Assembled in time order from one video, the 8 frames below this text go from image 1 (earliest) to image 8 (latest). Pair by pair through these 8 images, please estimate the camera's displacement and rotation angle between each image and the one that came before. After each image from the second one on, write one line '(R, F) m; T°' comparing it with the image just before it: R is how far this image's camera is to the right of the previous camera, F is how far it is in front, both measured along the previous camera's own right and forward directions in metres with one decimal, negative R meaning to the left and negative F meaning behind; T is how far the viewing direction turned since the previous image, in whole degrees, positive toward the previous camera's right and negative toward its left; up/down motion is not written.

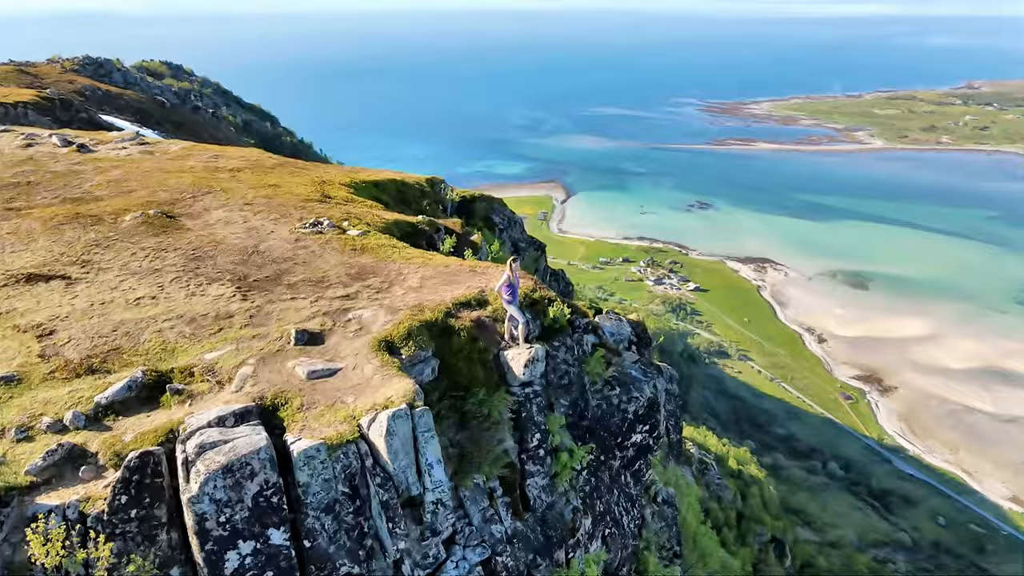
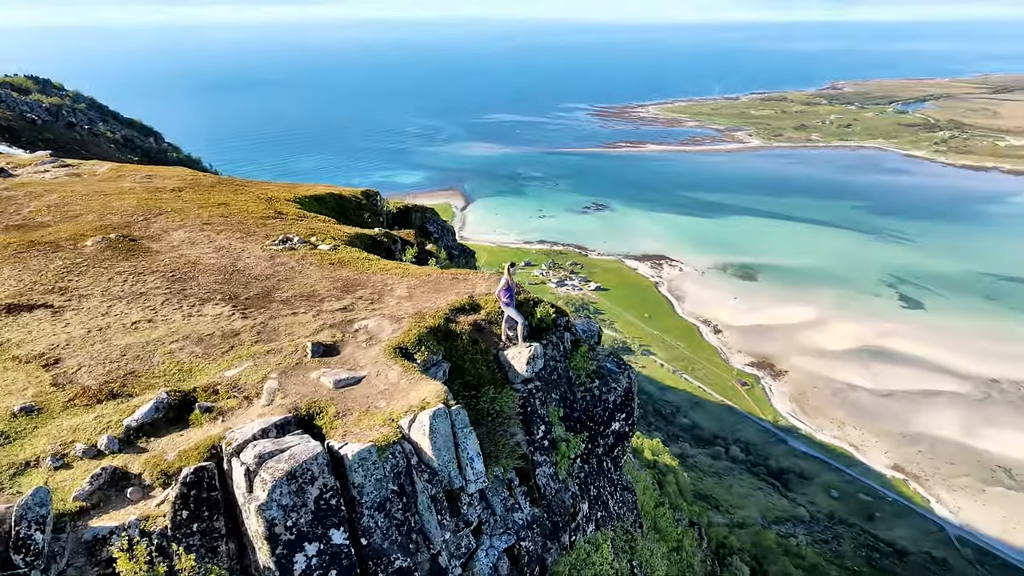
(-2.3, -1.0) m; +8°
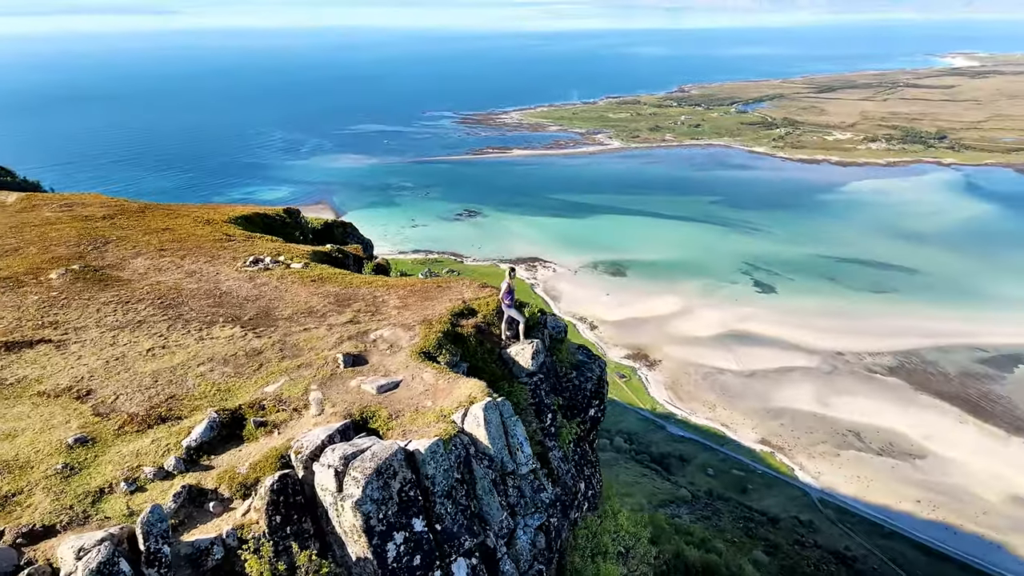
(-3.4, -1.4) m; +10°
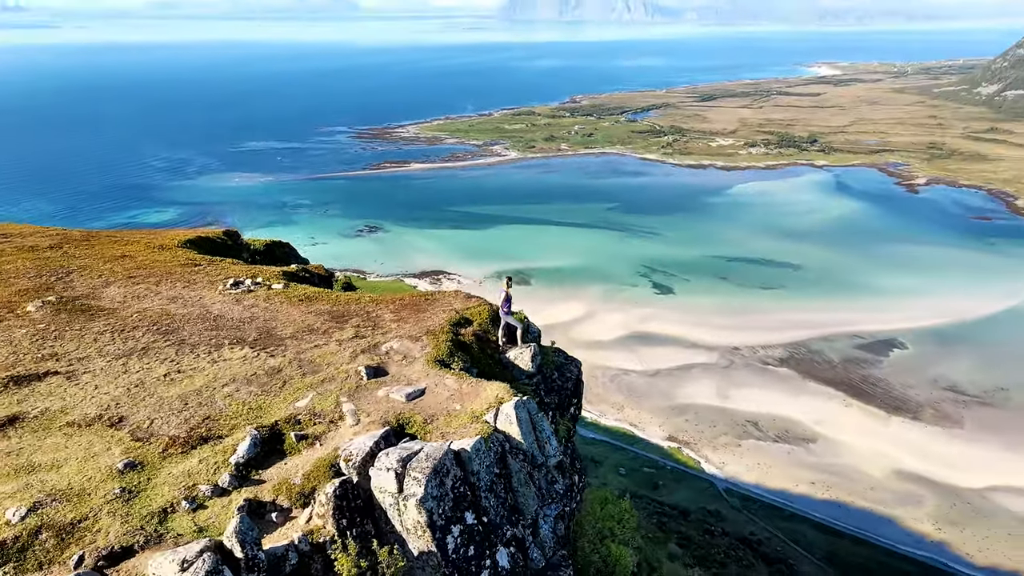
(-2.7, -1.2) m; +8°
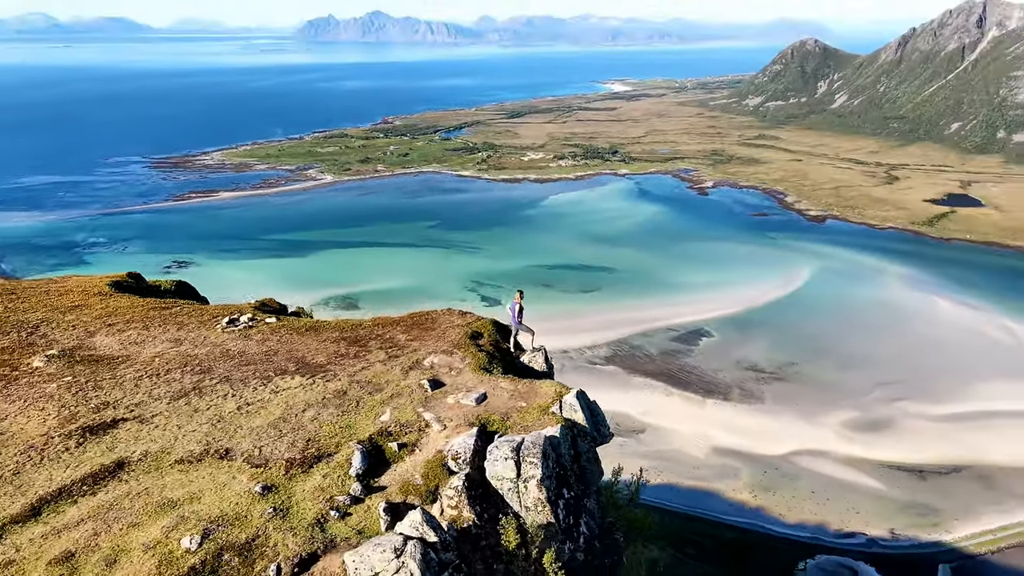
(-5.9, -2.1) m; +14°
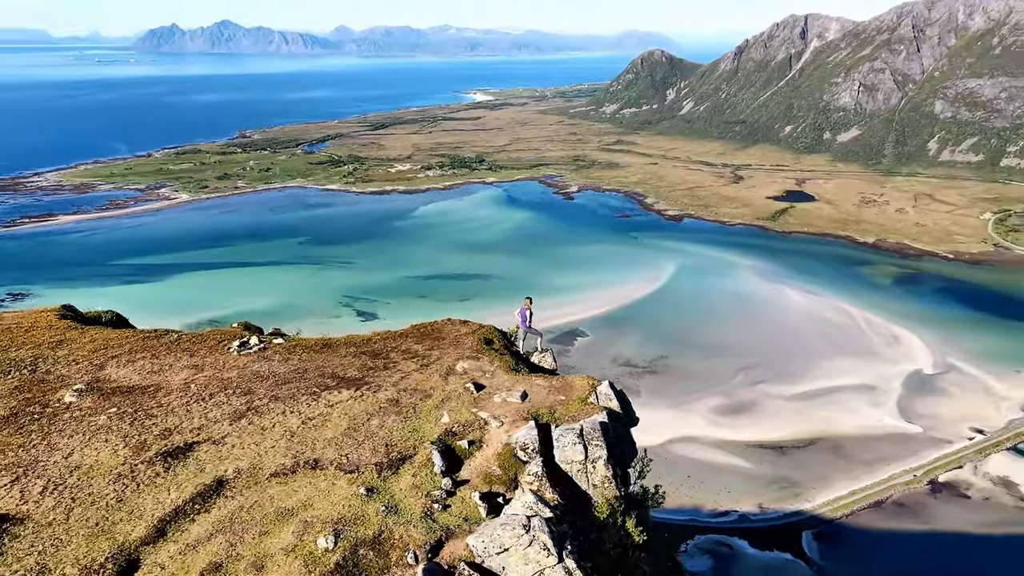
(-4.8, -1.7) m; +10°
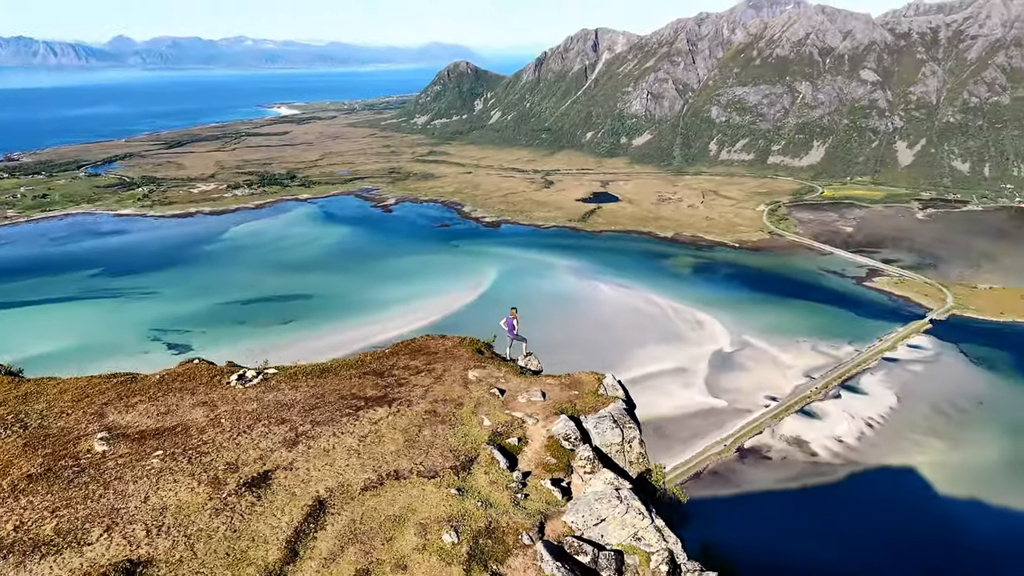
(-6.2, -1.8) m; +14°
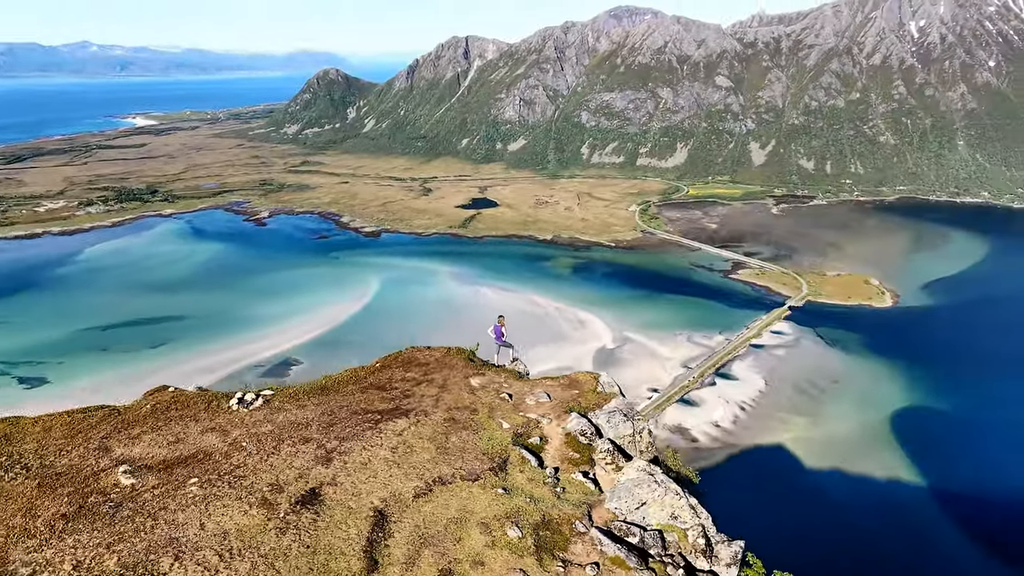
(-4.2, -1.0) m; +9°
